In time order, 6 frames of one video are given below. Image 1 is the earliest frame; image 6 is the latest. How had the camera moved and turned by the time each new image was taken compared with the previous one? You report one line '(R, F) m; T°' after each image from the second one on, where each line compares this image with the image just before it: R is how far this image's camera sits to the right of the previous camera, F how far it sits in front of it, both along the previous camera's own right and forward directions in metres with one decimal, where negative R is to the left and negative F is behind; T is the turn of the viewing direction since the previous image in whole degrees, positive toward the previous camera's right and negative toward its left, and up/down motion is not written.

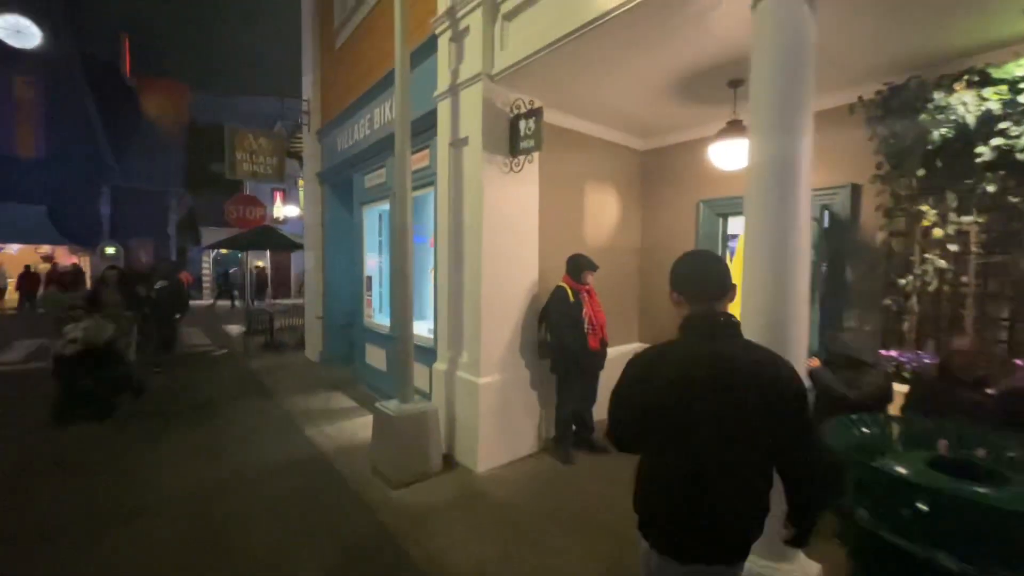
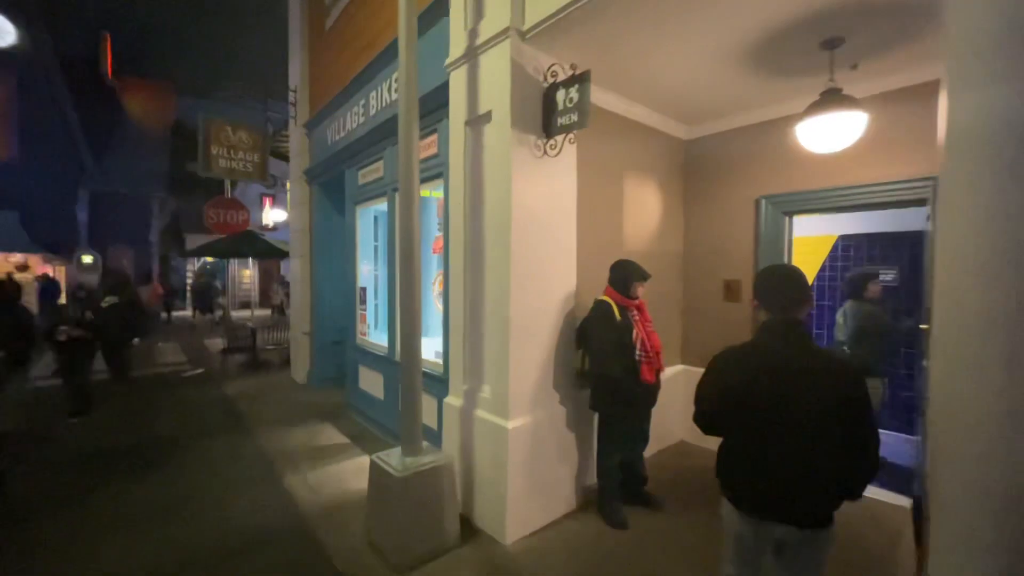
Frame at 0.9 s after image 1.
(-0.3, +0.9) m; +1°
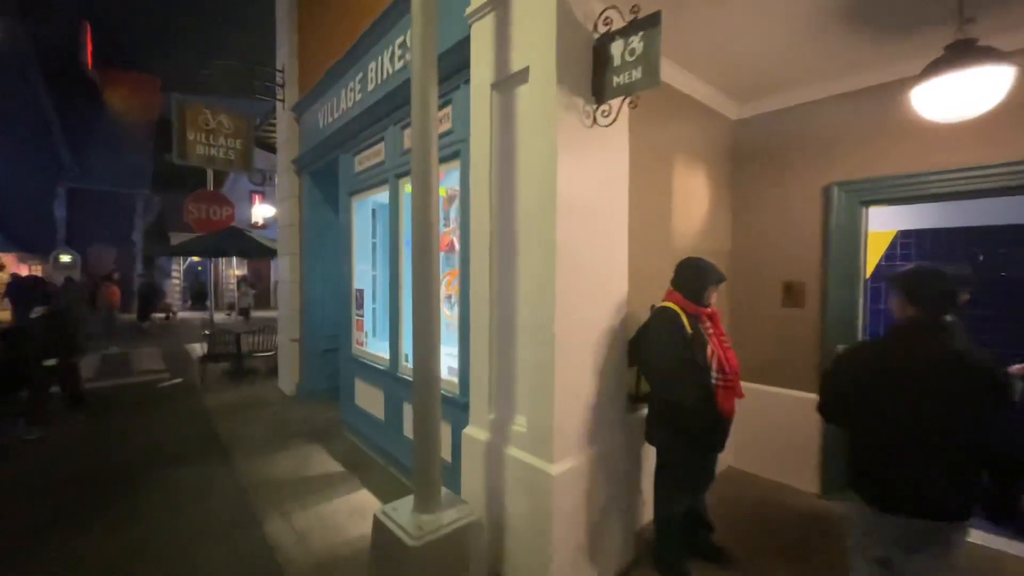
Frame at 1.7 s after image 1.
(-0.3, +0.7) m; +1°
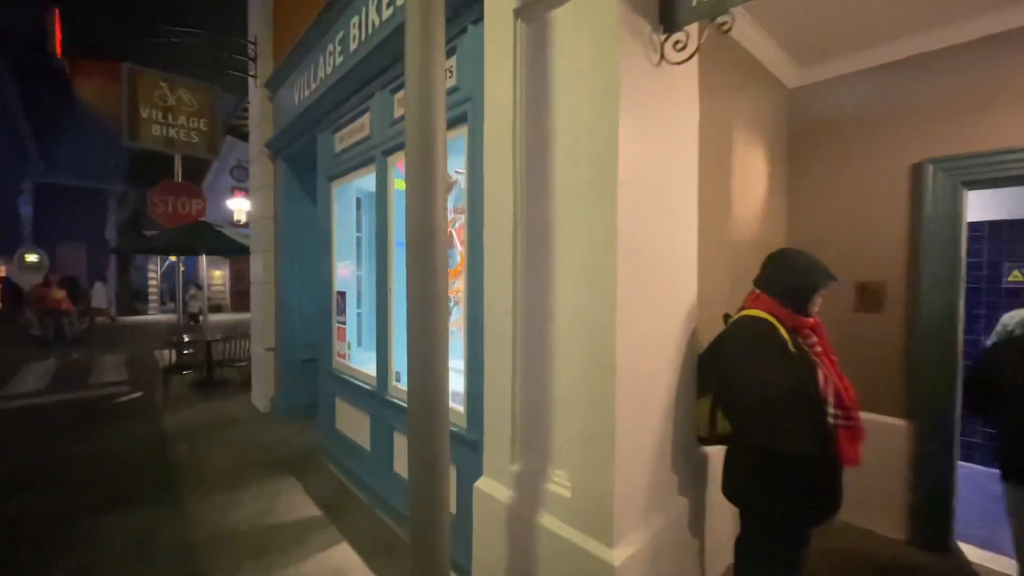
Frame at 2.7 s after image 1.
(-0.2, +0.8) m; +1°
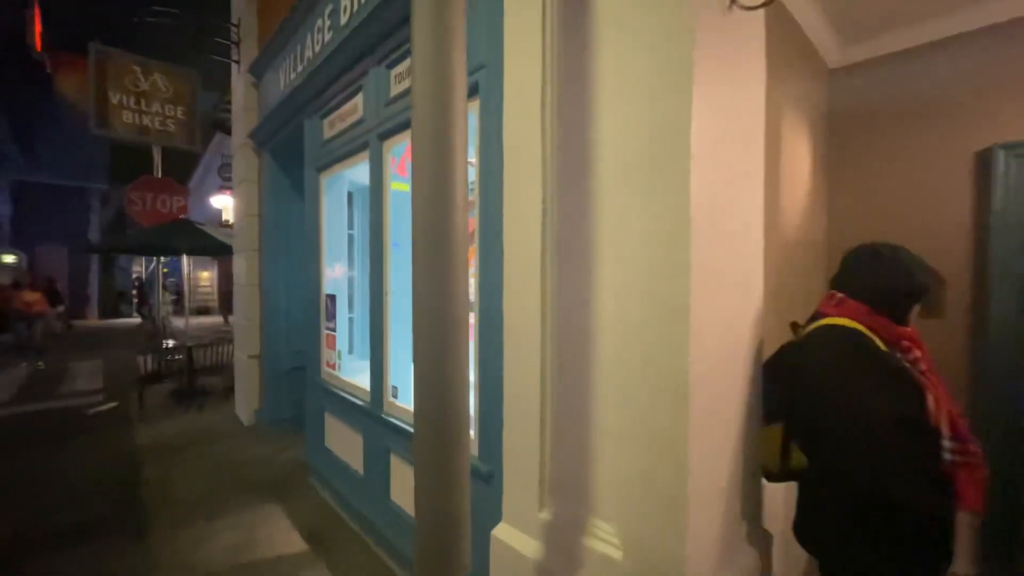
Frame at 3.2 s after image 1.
(-0.1, +0.4) m; +1°
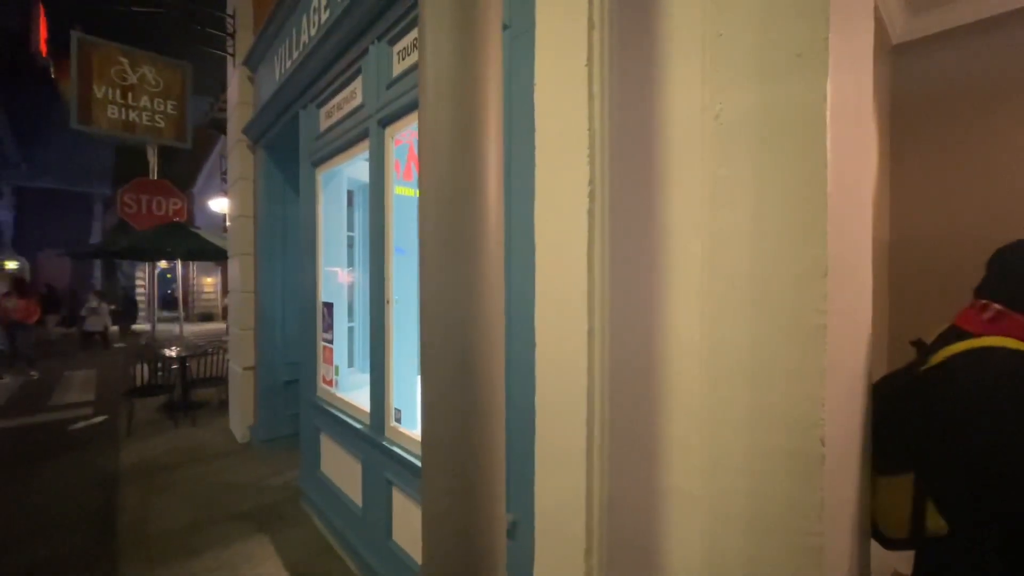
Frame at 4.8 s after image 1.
(-0.1, +0.4) m; -1°
